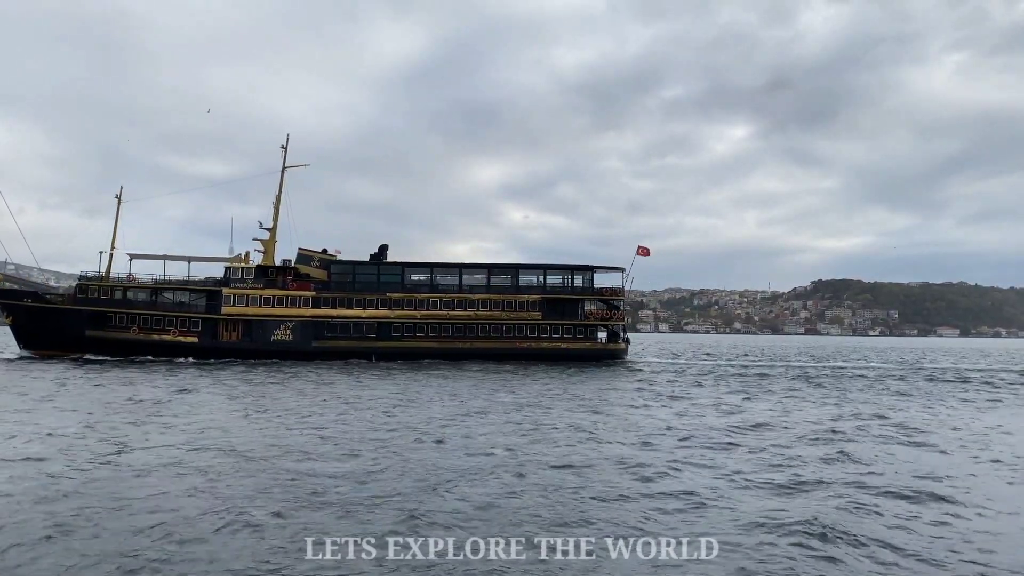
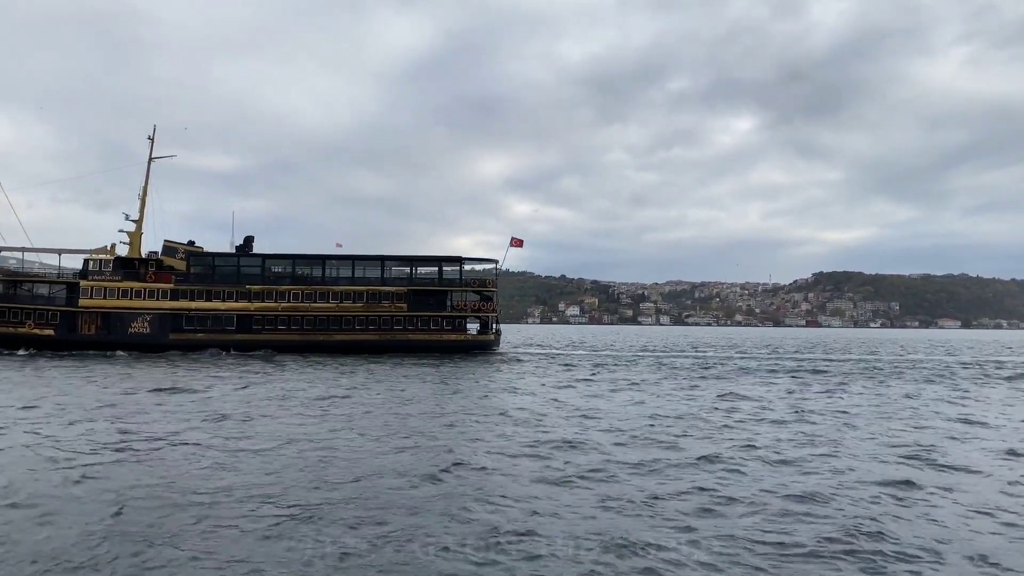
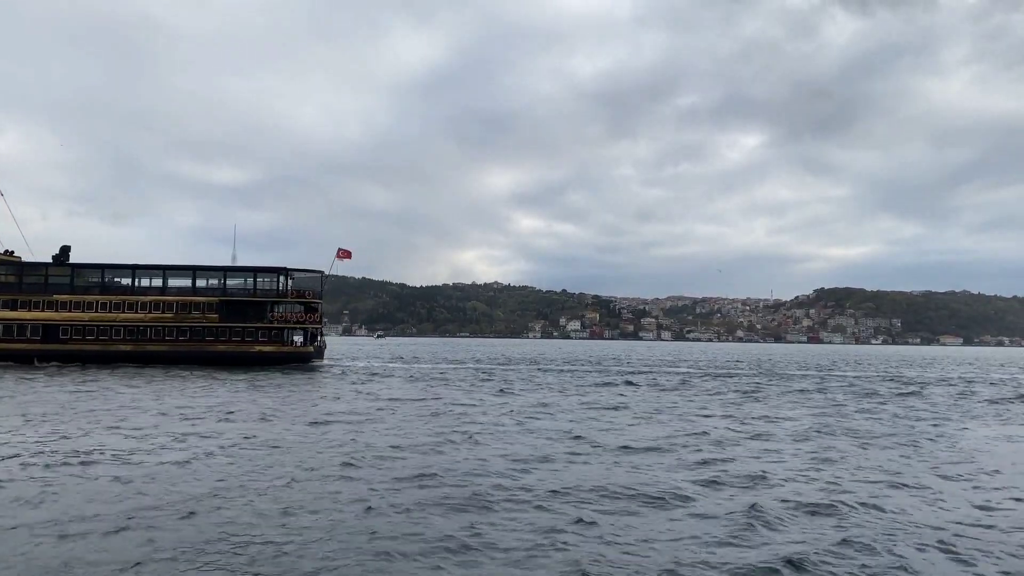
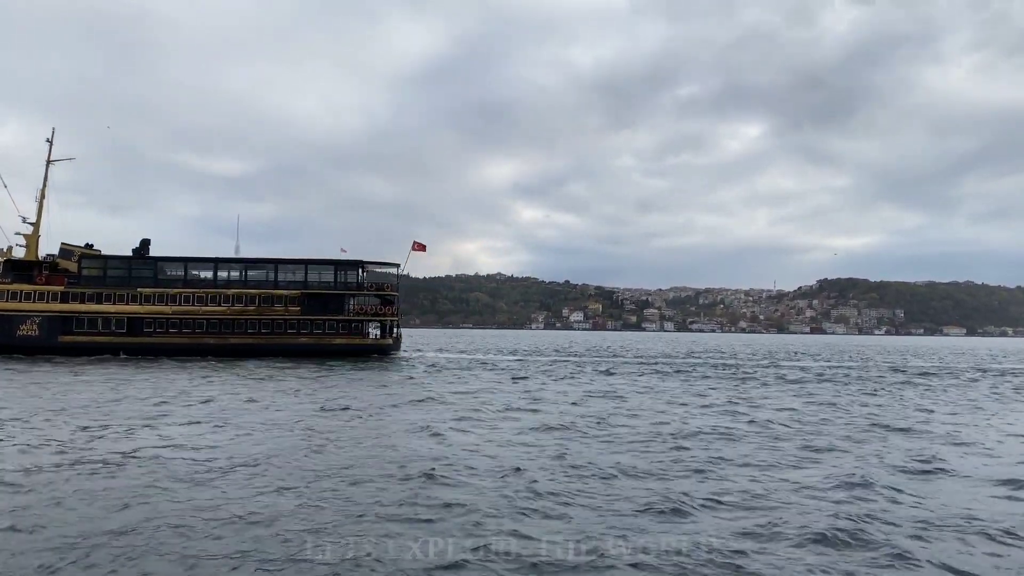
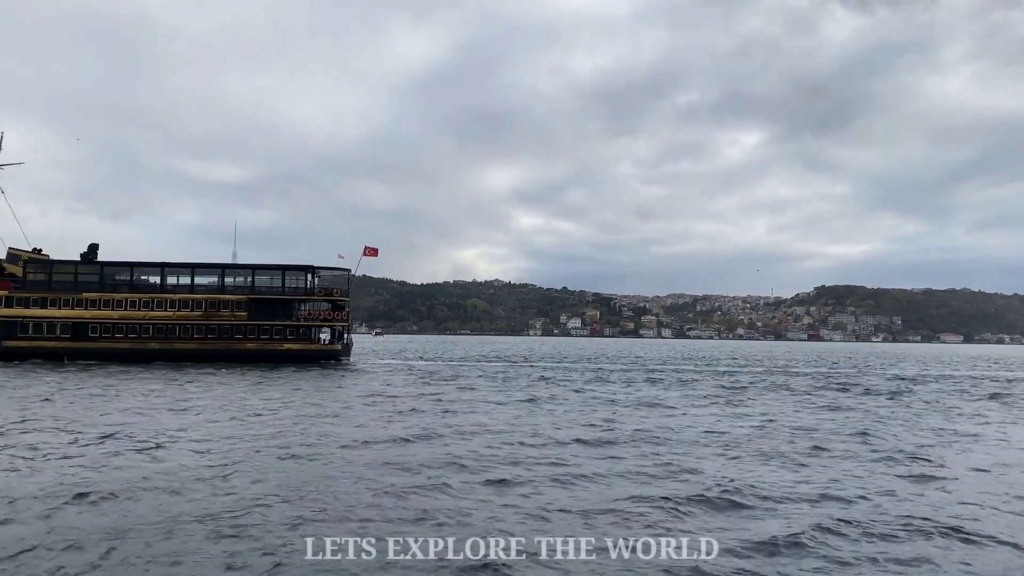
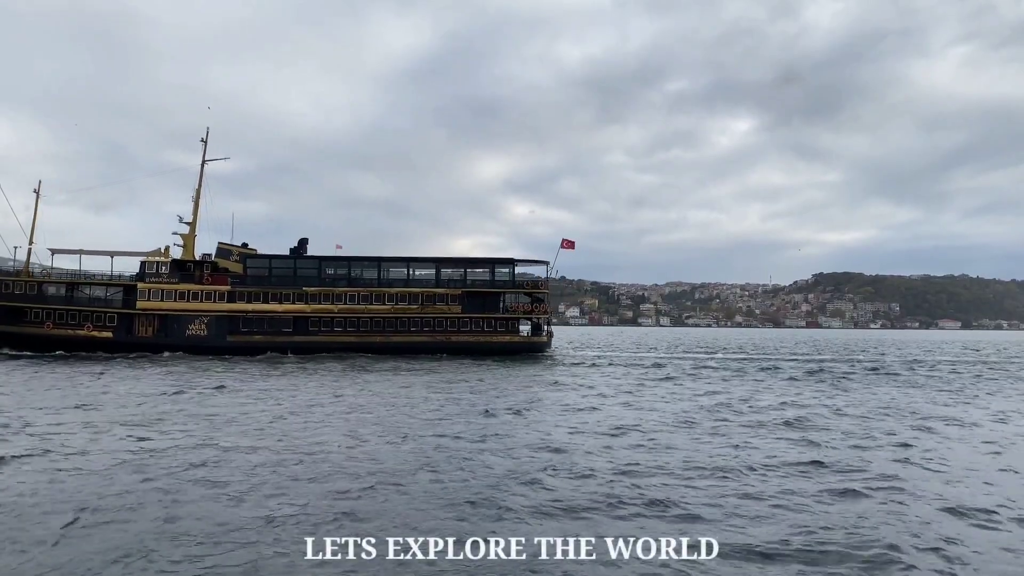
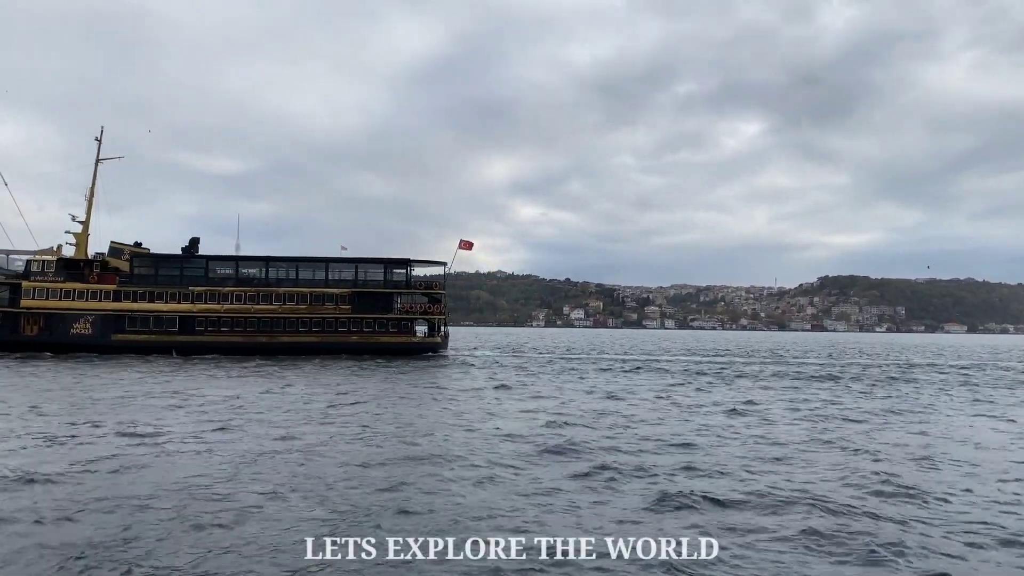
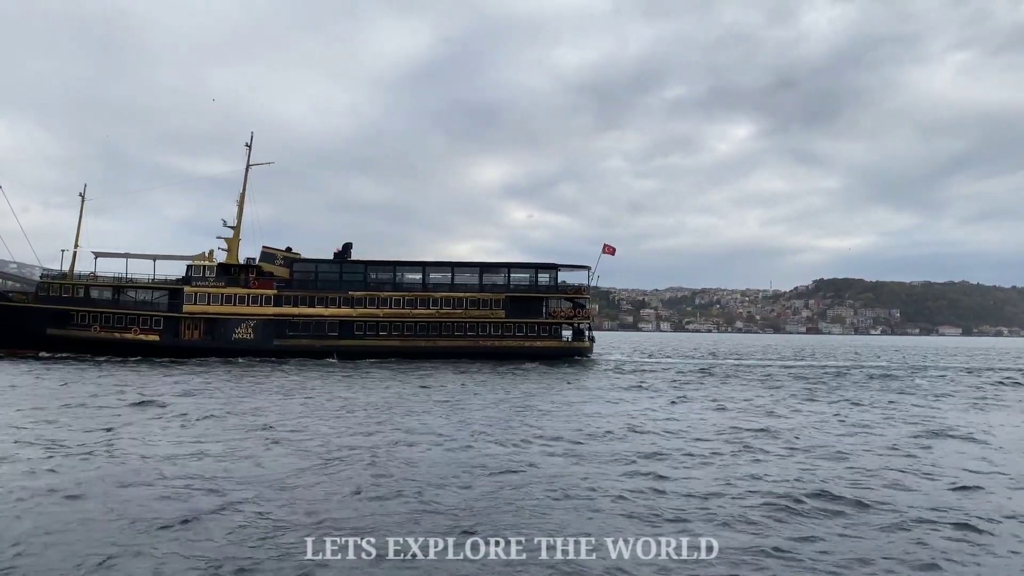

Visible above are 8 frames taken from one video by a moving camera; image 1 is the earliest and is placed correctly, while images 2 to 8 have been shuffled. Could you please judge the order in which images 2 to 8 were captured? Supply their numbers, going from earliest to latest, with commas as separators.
8, 6, 2, 7, 4, 5, 3
